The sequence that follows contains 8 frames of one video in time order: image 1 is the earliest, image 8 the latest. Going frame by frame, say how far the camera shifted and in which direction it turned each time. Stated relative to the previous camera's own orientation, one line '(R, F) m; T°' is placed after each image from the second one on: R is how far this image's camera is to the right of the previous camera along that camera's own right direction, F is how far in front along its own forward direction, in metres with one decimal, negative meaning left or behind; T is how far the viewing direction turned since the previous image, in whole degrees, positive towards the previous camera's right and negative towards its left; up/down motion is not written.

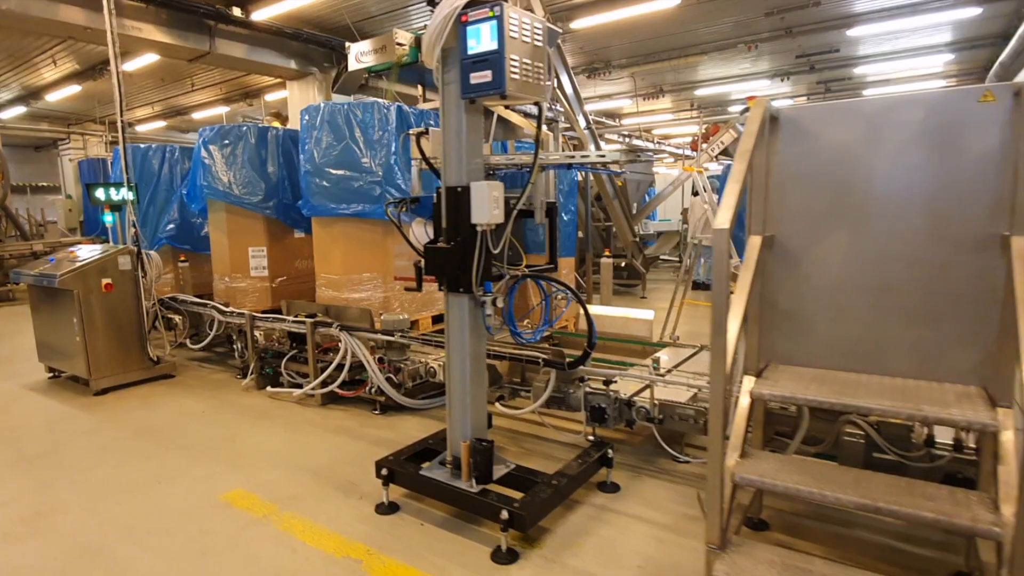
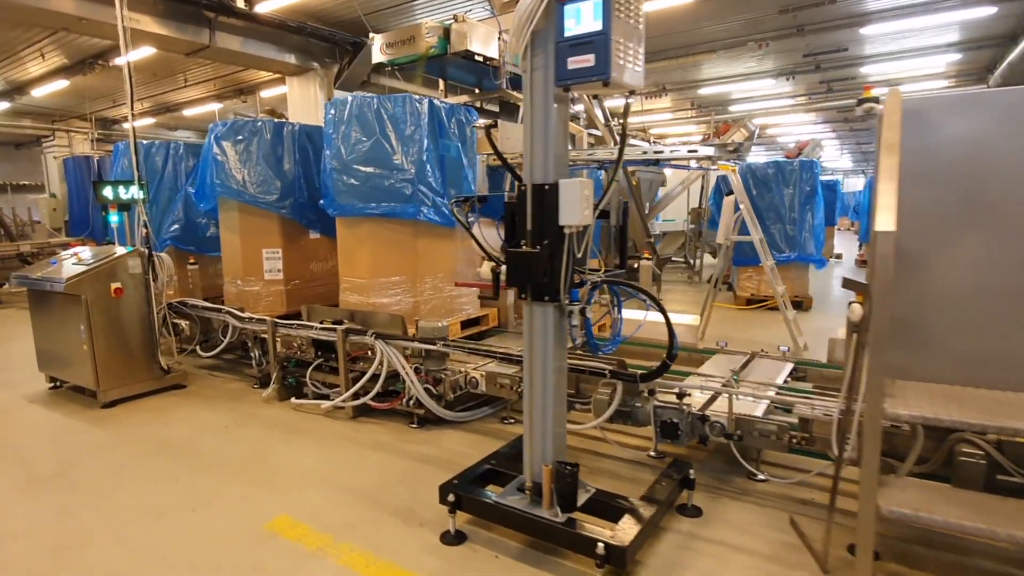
(-0.3, +0.2) m; +1°
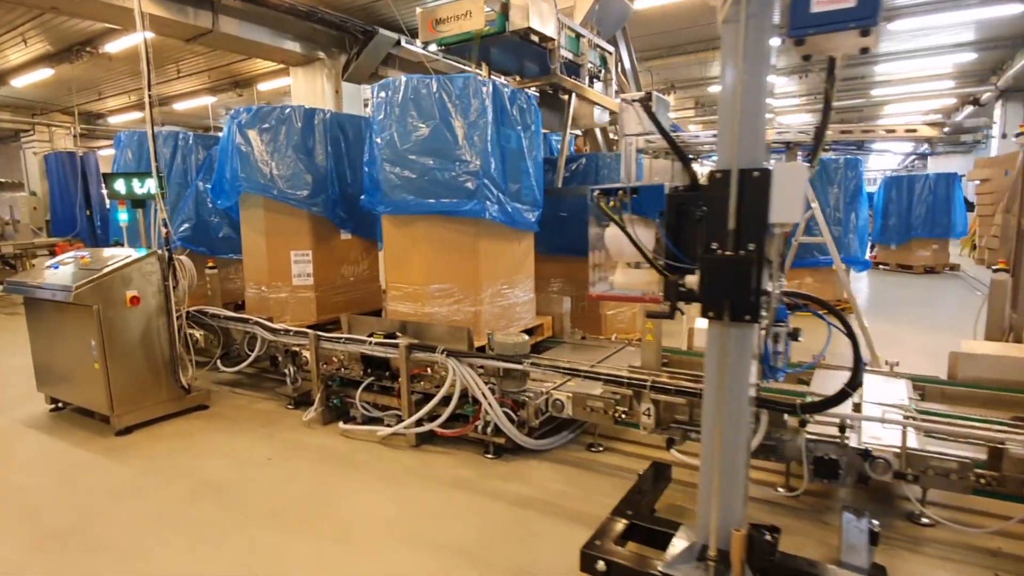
(-0.4, +0.4) m; +2°
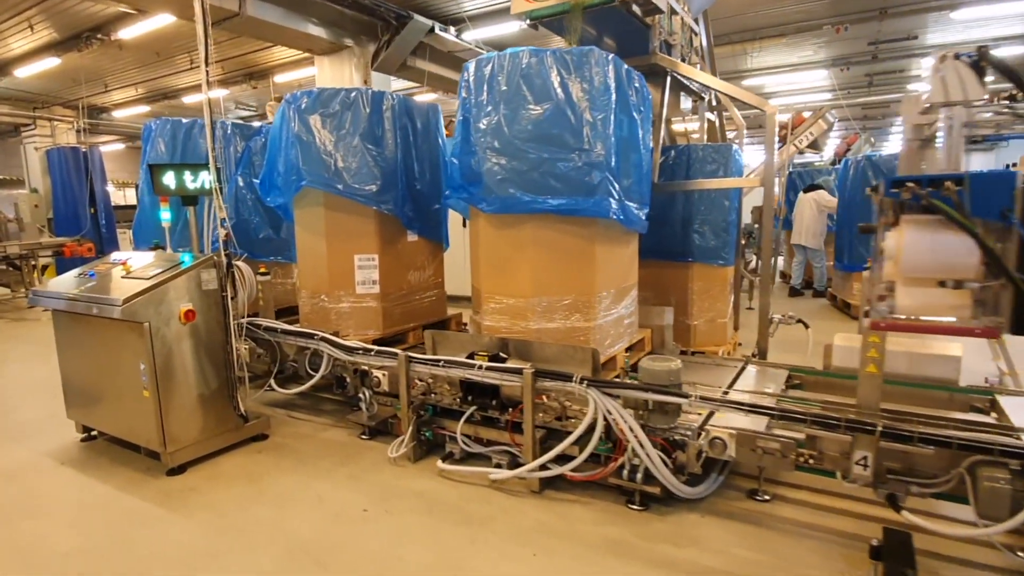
(-0.5, +0.4) m; 0°
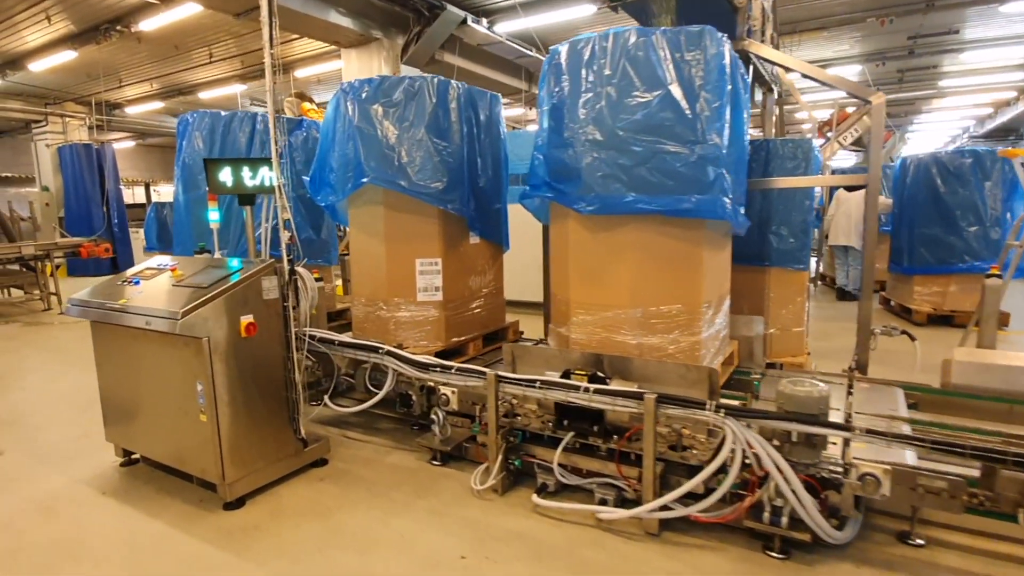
(-0.4, +0.3) m; 0°
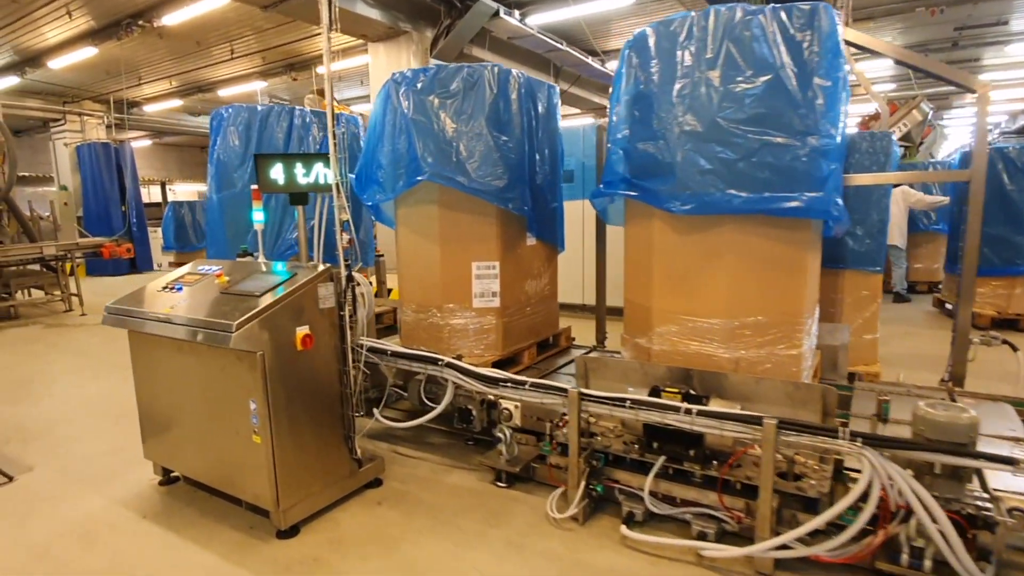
(-0.2, +0.2) m; -1°
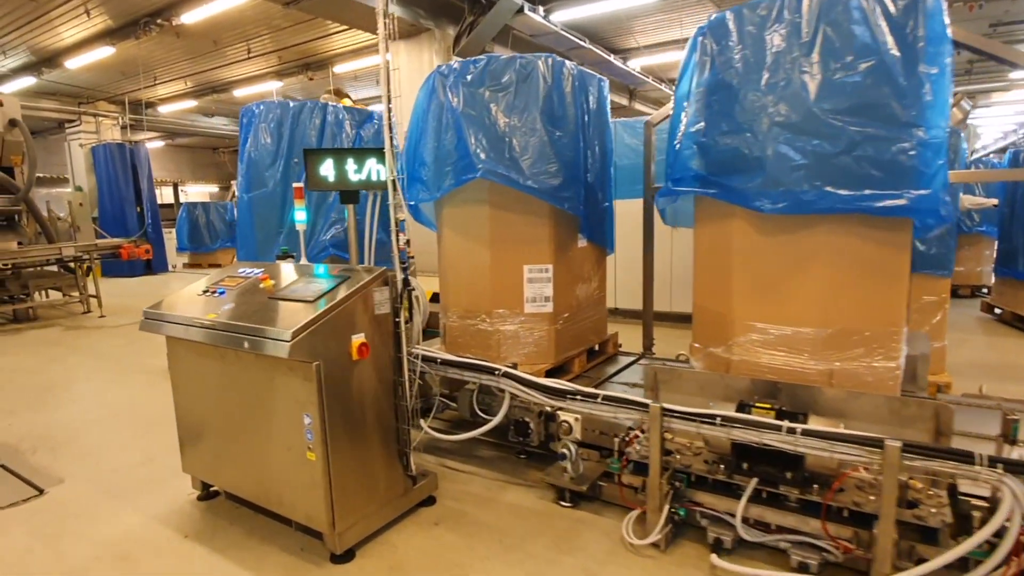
(-0.2, +0.1) m; -1°
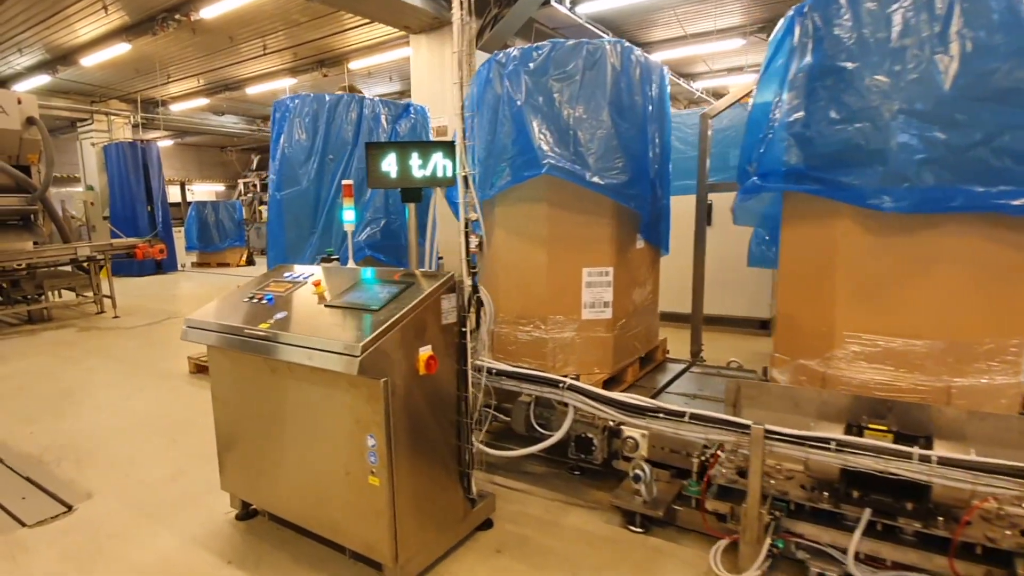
(-0.2, +0.2) m; 0°
